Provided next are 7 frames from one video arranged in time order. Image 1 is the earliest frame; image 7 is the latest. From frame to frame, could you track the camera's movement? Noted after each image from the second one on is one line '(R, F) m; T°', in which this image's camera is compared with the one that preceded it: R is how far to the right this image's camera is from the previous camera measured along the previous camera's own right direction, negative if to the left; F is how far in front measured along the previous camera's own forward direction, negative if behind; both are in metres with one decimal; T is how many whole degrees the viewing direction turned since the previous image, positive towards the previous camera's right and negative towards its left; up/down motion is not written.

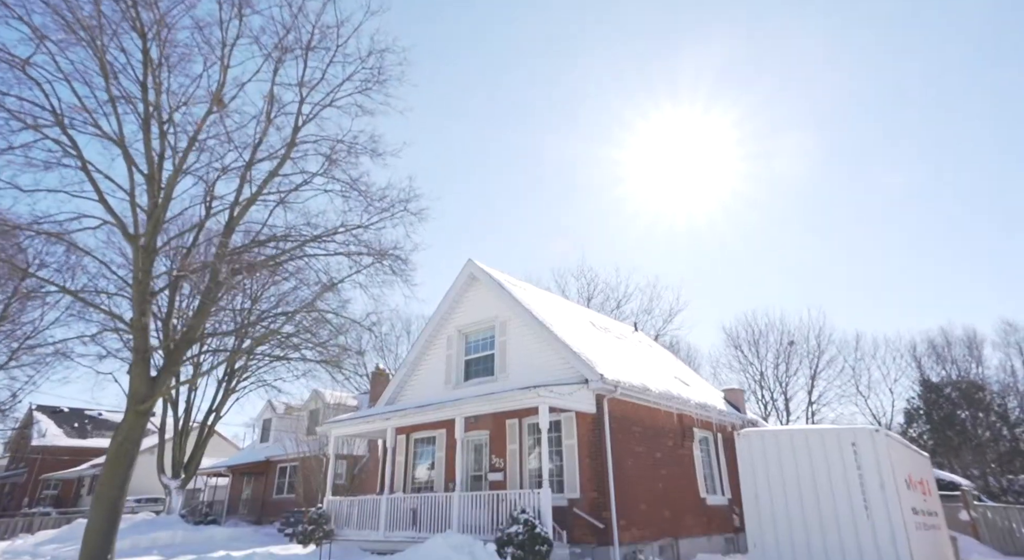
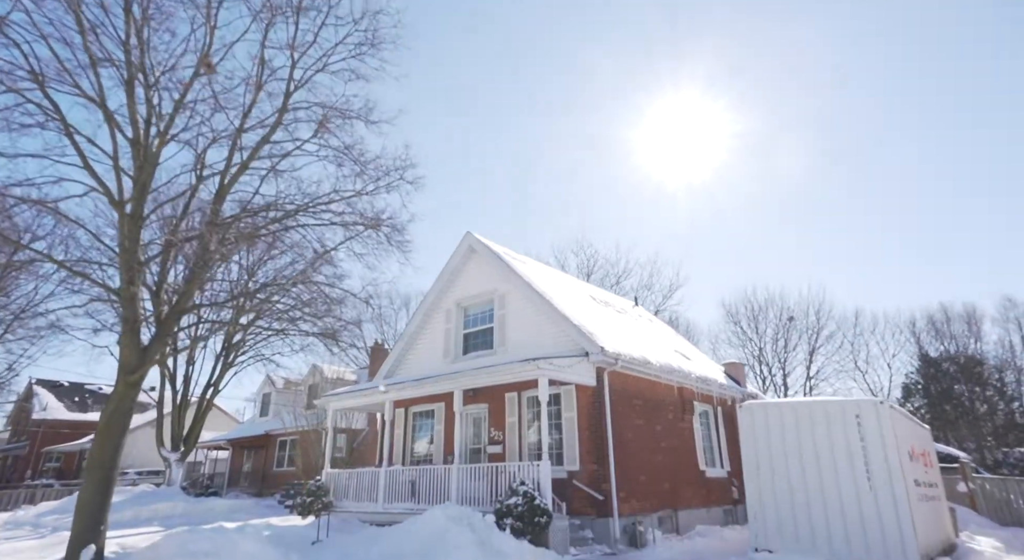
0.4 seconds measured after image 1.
(0.0, +0.2) m; 0°
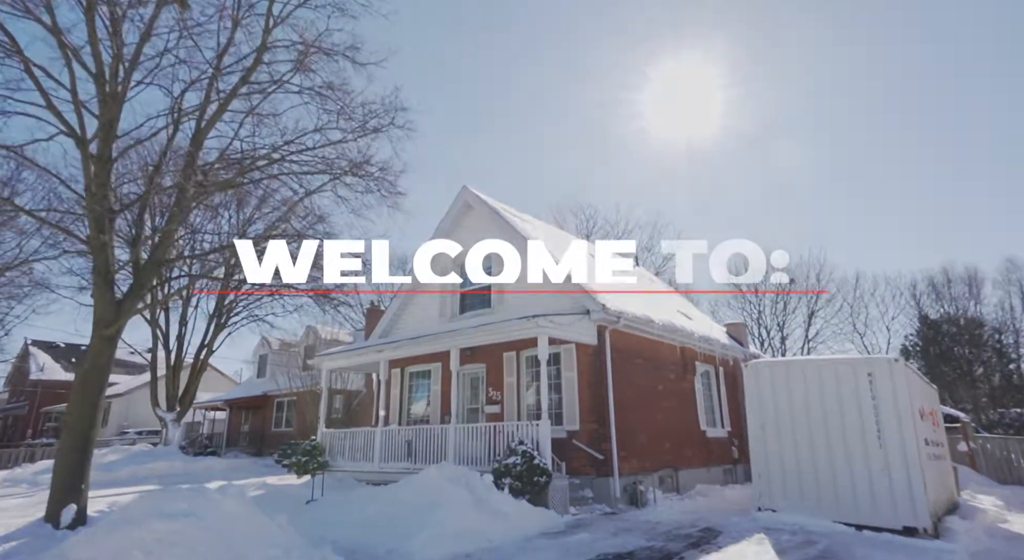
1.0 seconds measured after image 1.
(0.0, +0.5) m; 0°
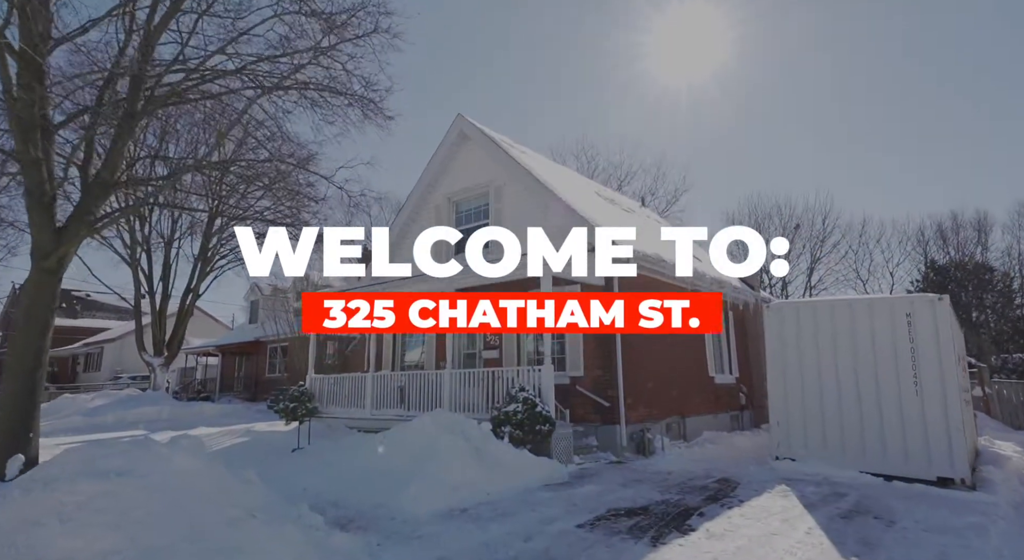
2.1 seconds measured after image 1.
(0.0, +0.9) m; 0°
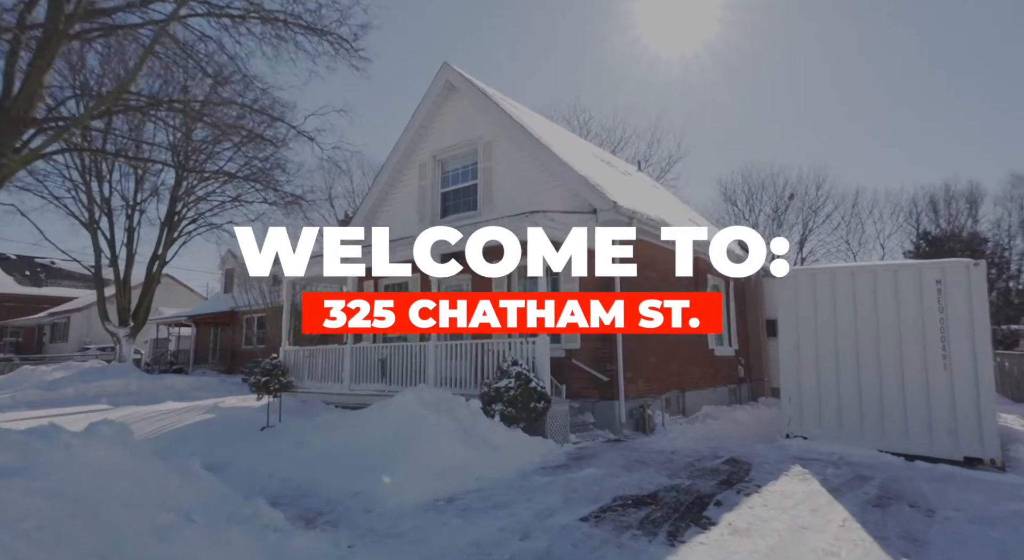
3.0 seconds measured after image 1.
(-0.1, +0.8) m; +2°
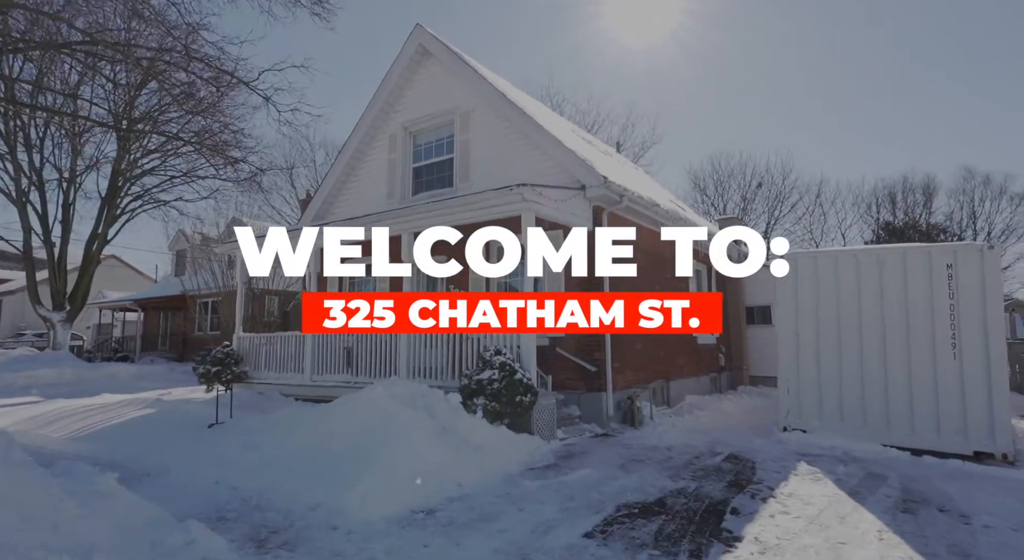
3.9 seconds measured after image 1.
(-0.2, +0.8) m; +4°
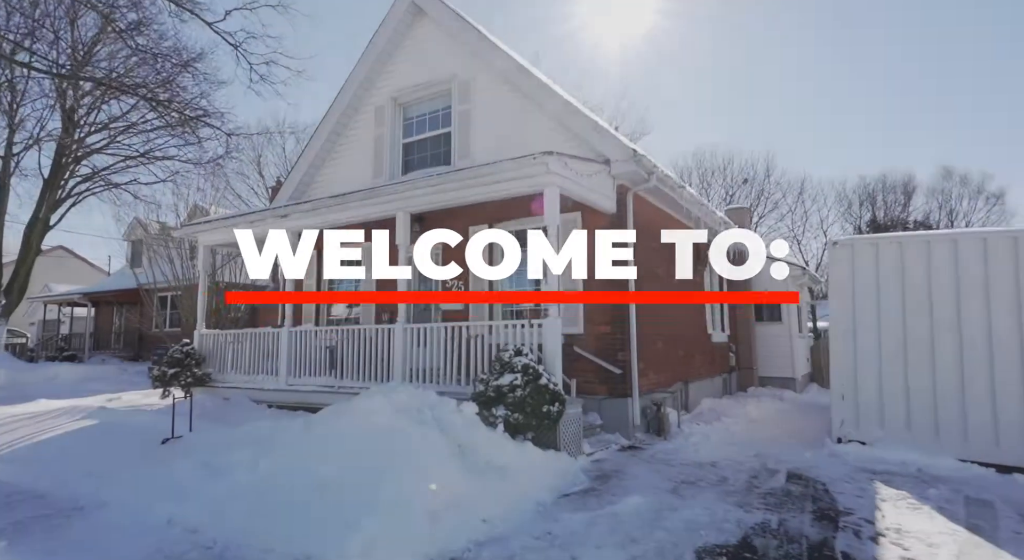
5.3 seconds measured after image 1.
(-0.5, +1.1) m; +3°
